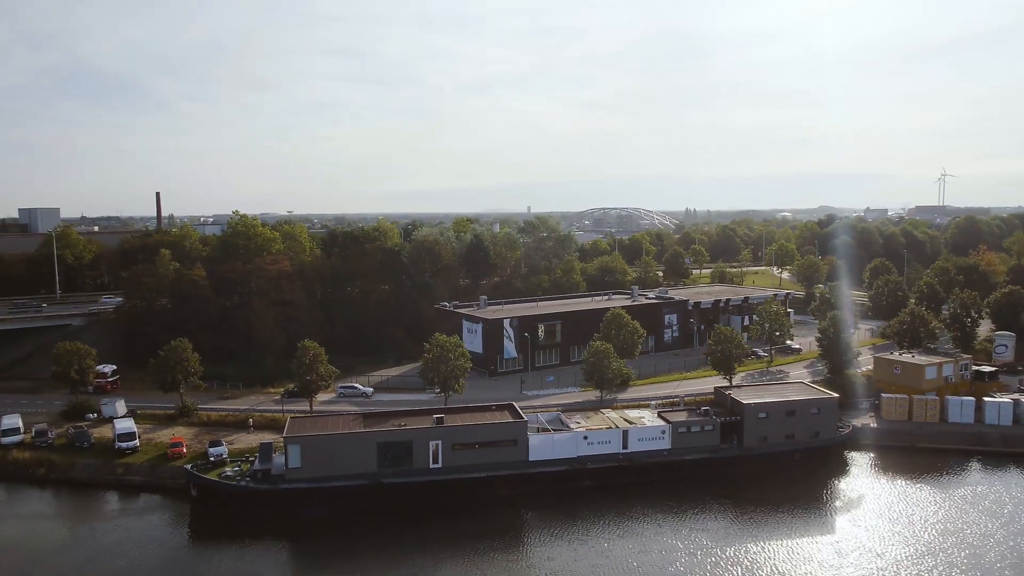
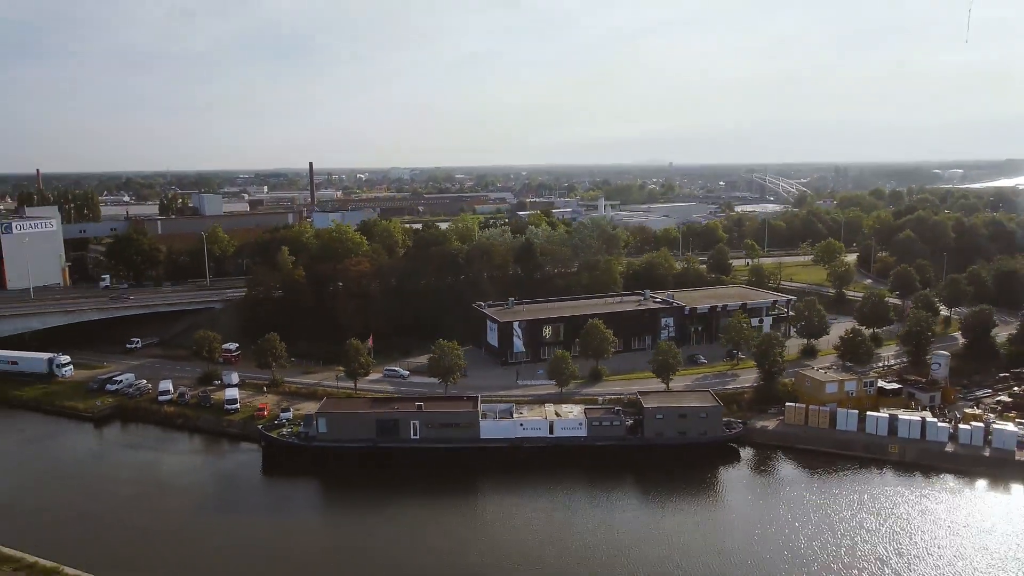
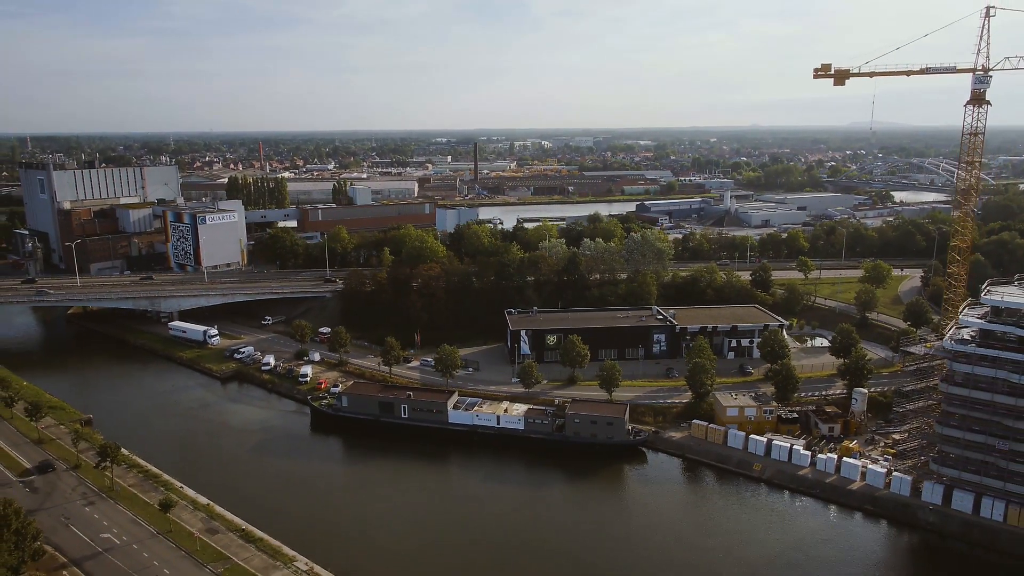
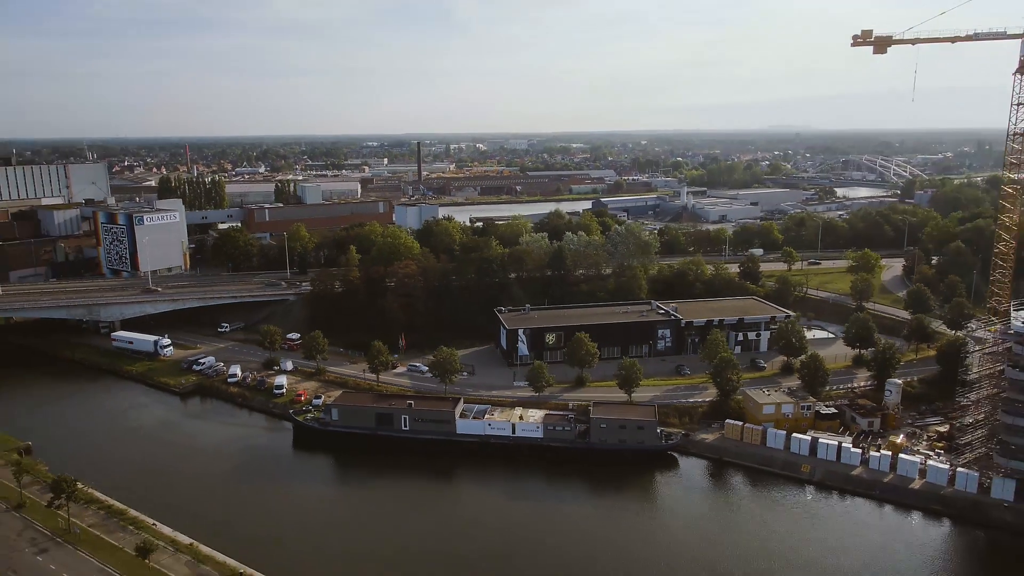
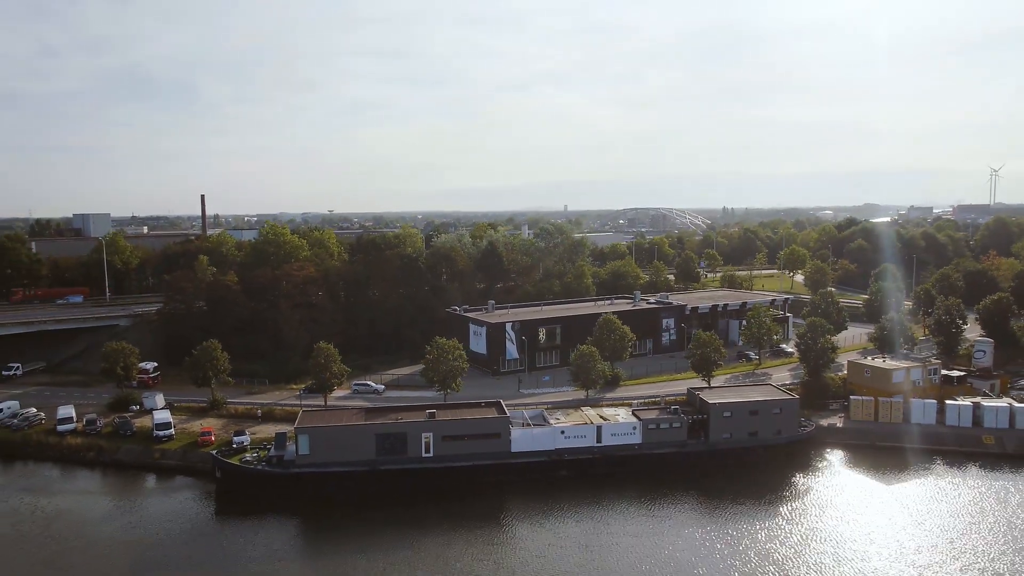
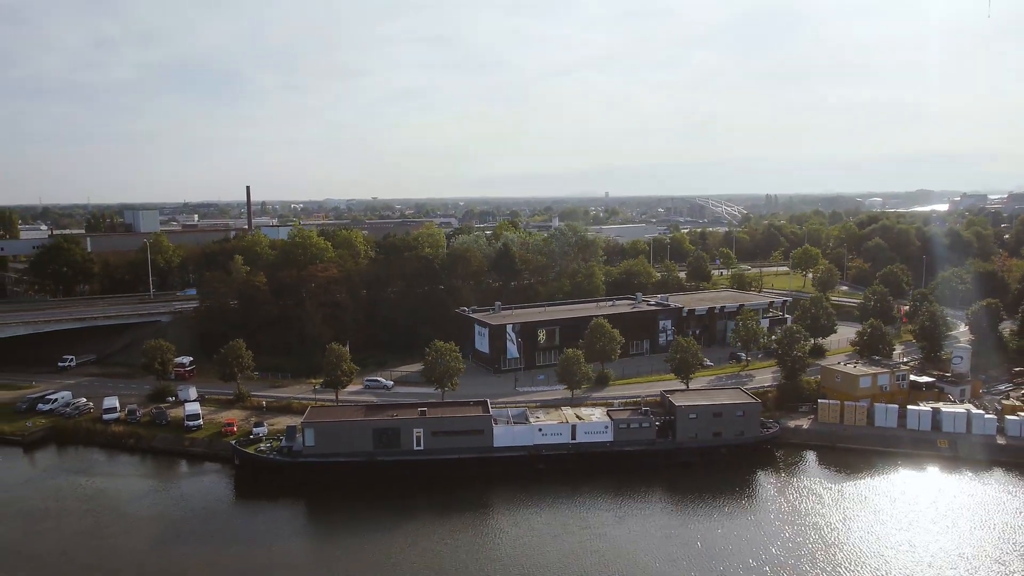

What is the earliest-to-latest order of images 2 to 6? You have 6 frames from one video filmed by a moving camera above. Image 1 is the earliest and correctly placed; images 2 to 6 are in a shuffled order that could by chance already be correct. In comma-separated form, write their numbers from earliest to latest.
5, 6, 2, 4, 3
